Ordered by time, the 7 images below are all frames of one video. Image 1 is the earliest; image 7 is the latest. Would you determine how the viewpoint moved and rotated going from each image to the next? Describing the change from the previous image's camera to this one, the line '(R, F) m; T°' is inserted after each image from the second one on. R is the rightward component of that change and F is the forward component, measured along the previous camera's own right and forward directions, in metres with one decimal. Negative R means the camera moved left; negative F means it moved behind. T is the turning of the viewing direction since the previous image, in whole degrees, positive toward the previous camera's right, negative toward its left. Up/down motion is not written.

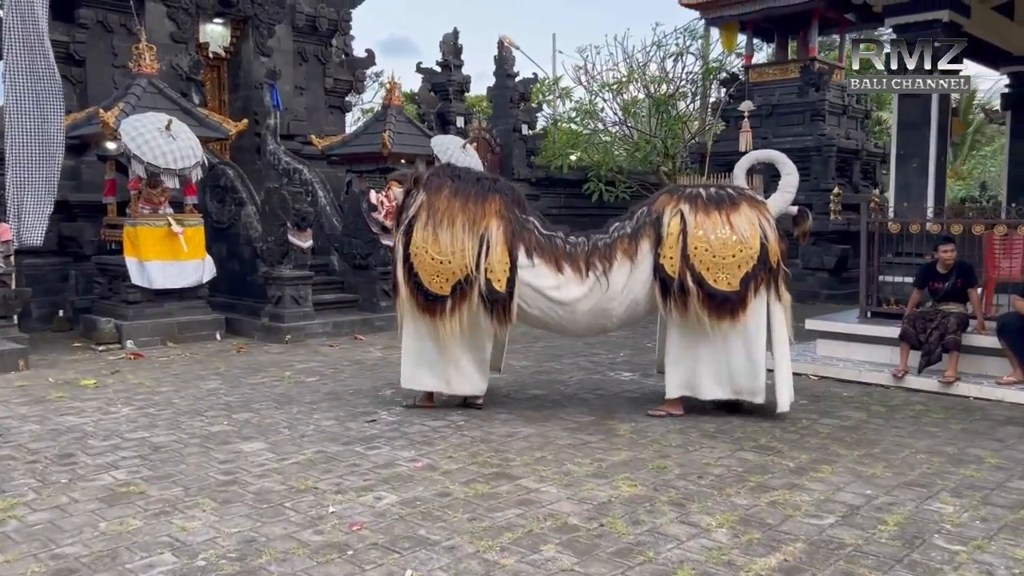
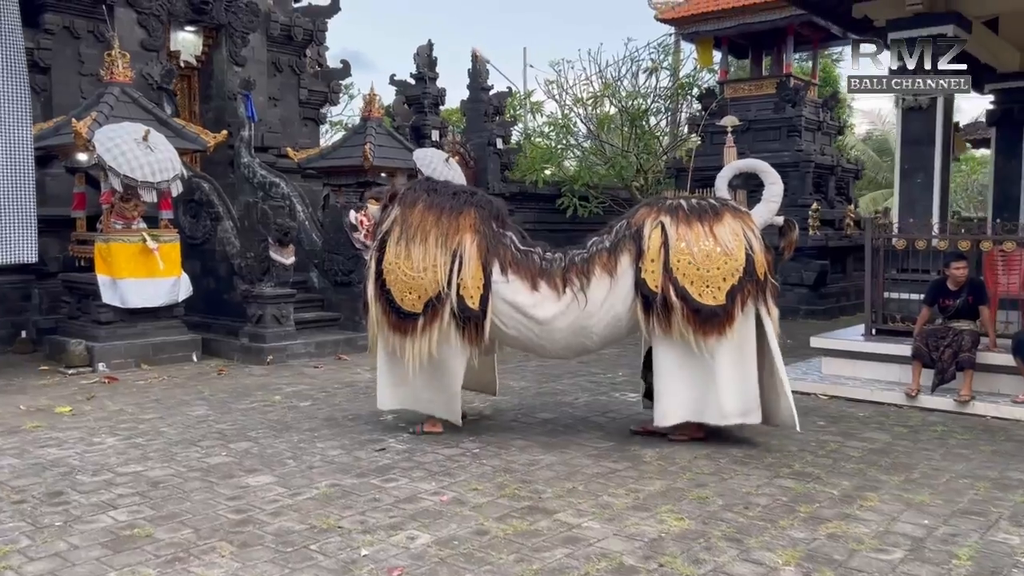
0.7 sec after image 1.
(-0.4, +0.3) m; +3°
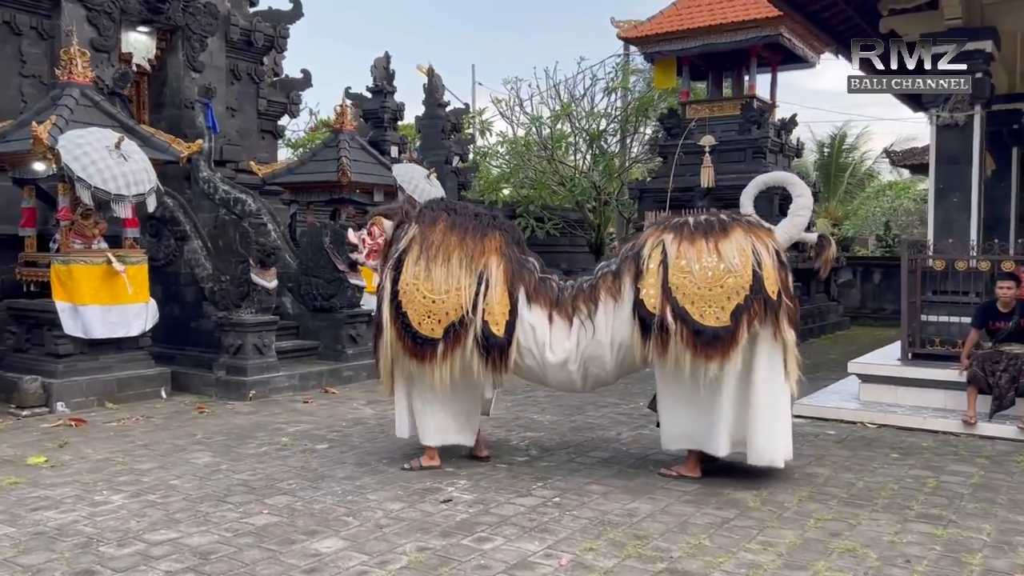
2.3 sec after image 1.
(-0.9, +0.6) m; +6°
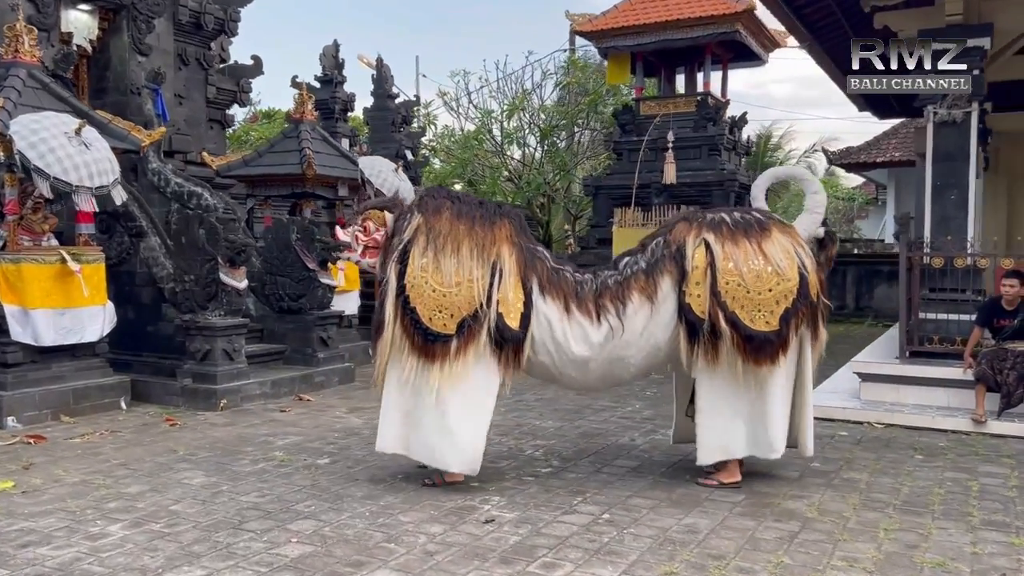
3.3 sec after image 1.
(-0.6, +0.4) m; +6°
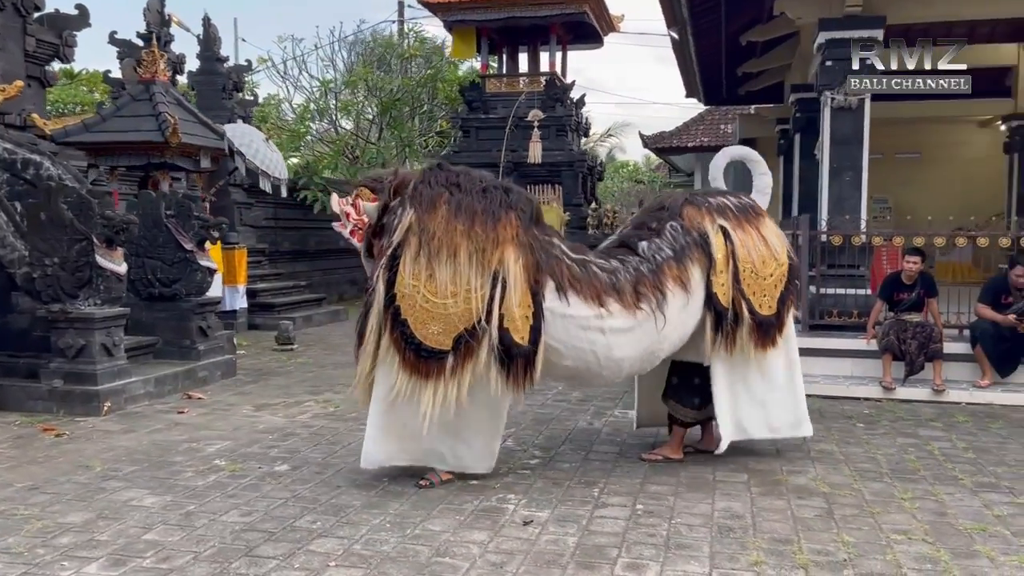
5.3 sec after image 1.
(-1.1, +0.5) m; +15°
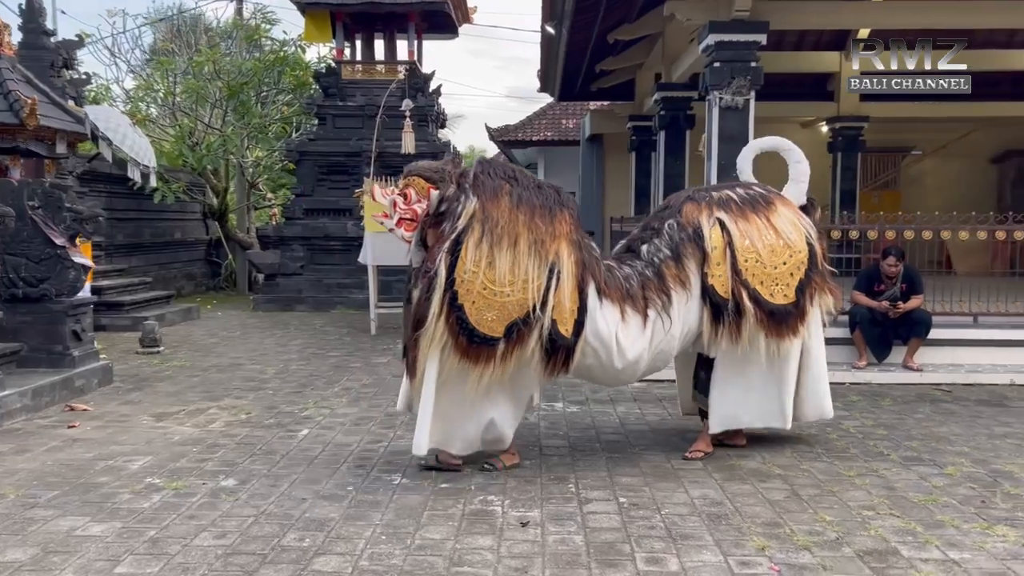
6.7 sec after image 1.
(-0.7, +0.2) m; +12°
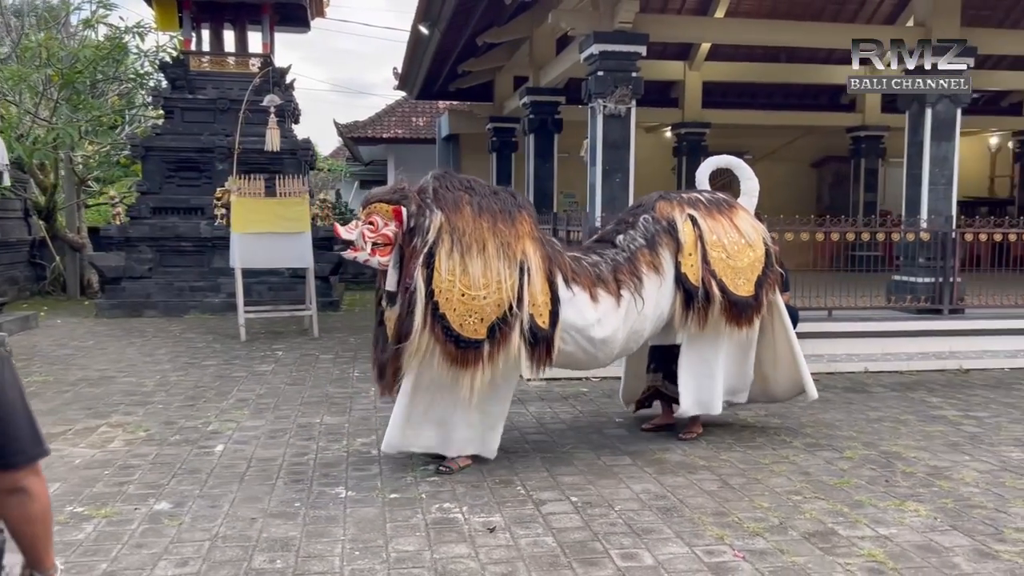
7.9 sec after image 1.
(-0.6, 0.0) m; +11°
